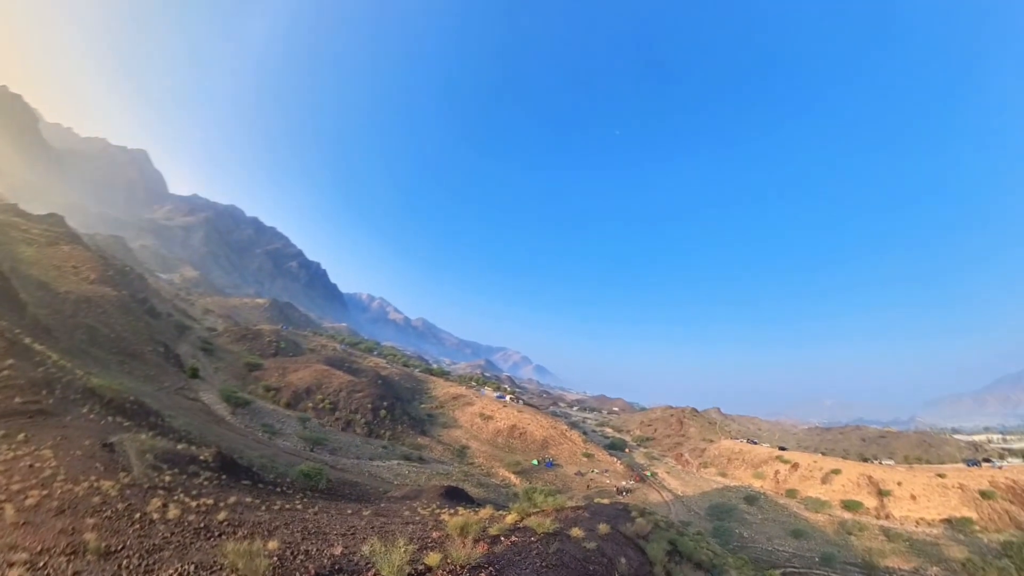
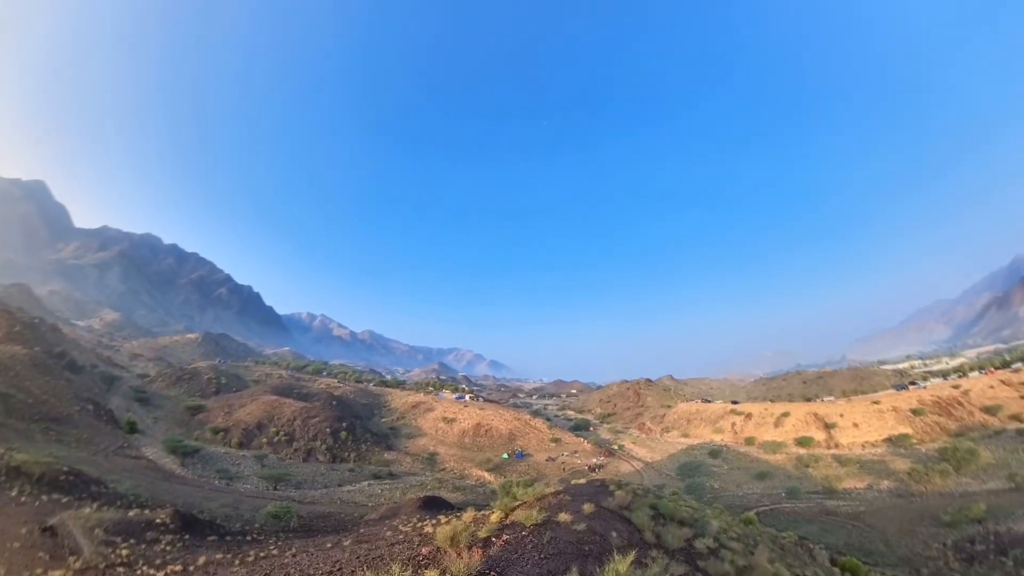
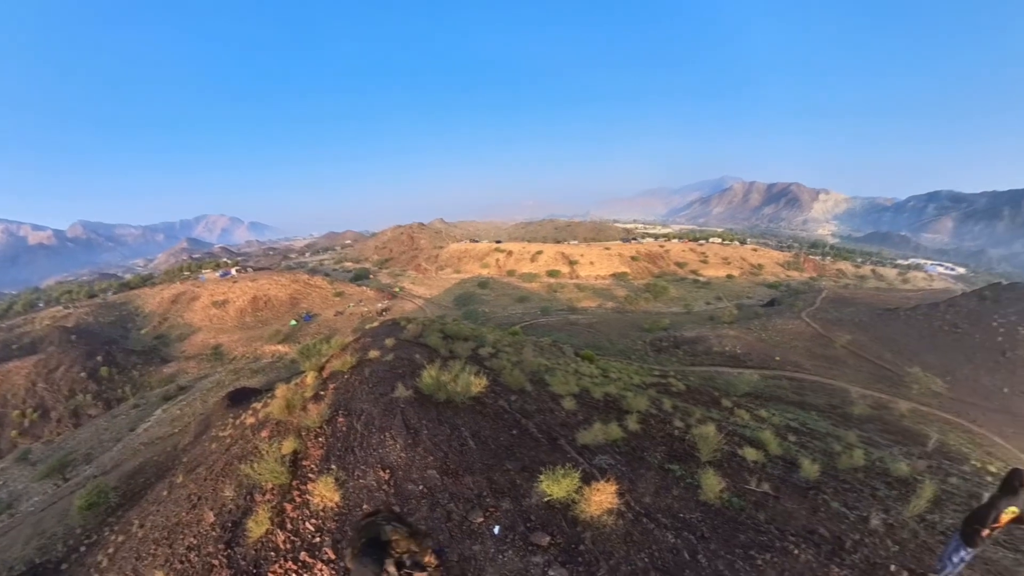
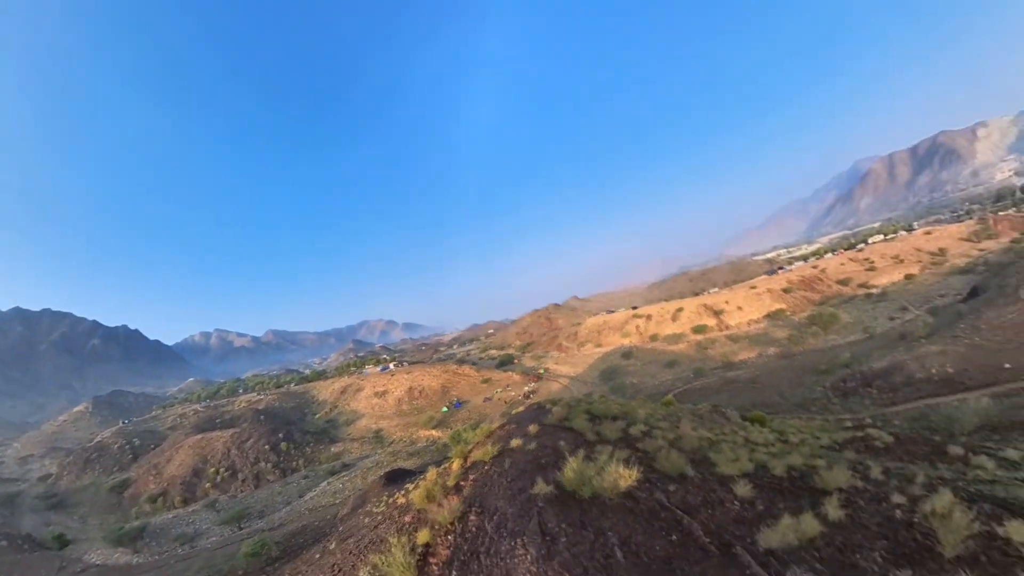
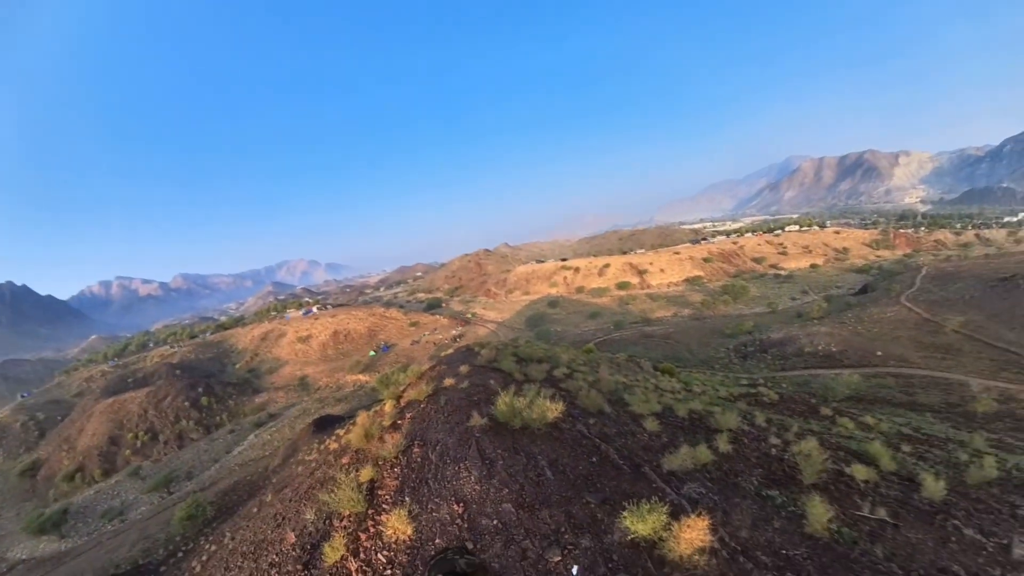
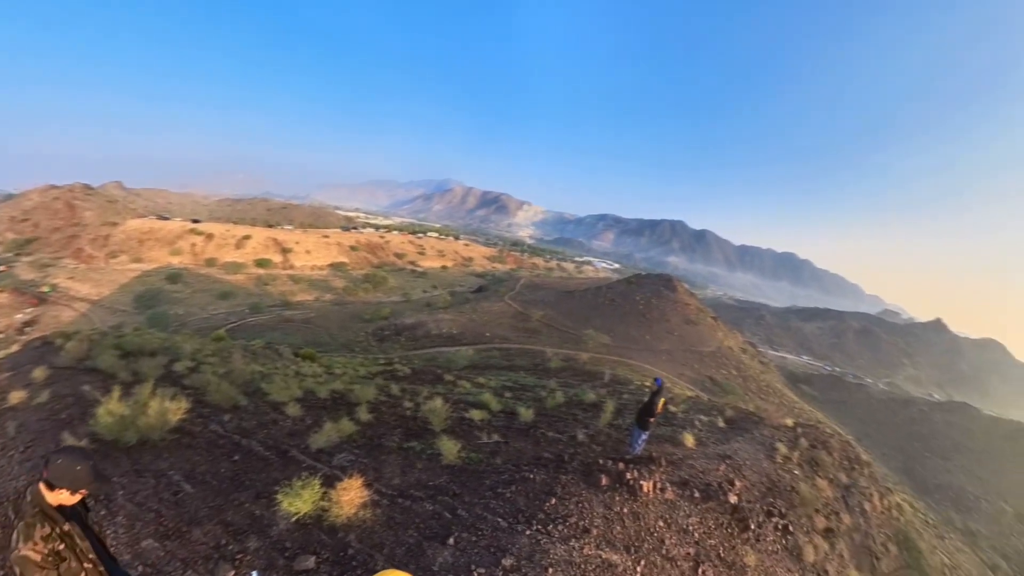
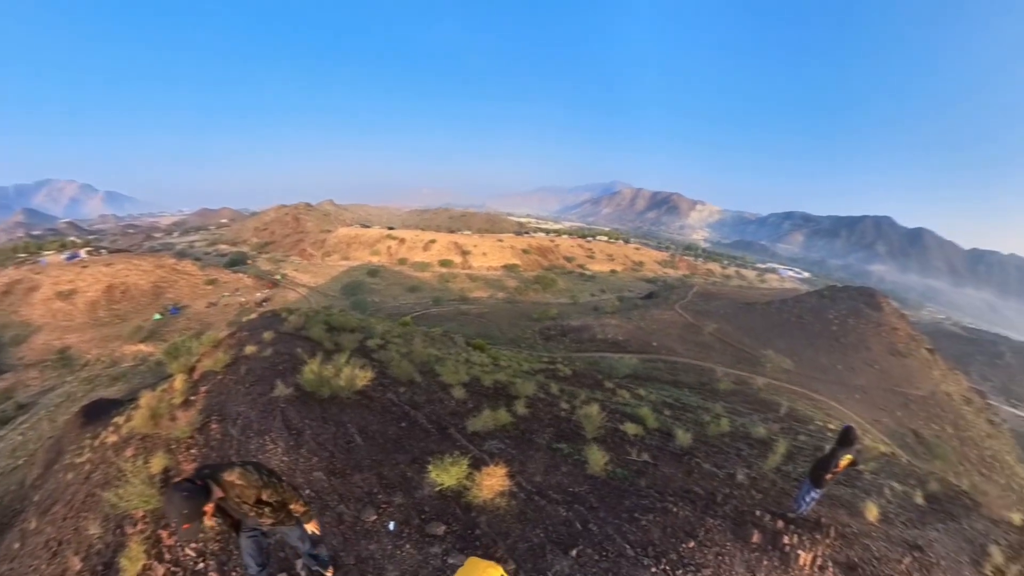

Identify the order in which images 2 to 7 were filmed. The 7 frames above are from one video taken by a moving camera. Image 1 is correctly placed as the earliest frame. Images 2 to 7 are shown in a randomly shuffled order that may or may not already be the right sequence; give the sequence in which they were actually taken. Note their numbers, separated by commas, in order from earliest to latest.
2, 4, 5, 3, 7, 6
